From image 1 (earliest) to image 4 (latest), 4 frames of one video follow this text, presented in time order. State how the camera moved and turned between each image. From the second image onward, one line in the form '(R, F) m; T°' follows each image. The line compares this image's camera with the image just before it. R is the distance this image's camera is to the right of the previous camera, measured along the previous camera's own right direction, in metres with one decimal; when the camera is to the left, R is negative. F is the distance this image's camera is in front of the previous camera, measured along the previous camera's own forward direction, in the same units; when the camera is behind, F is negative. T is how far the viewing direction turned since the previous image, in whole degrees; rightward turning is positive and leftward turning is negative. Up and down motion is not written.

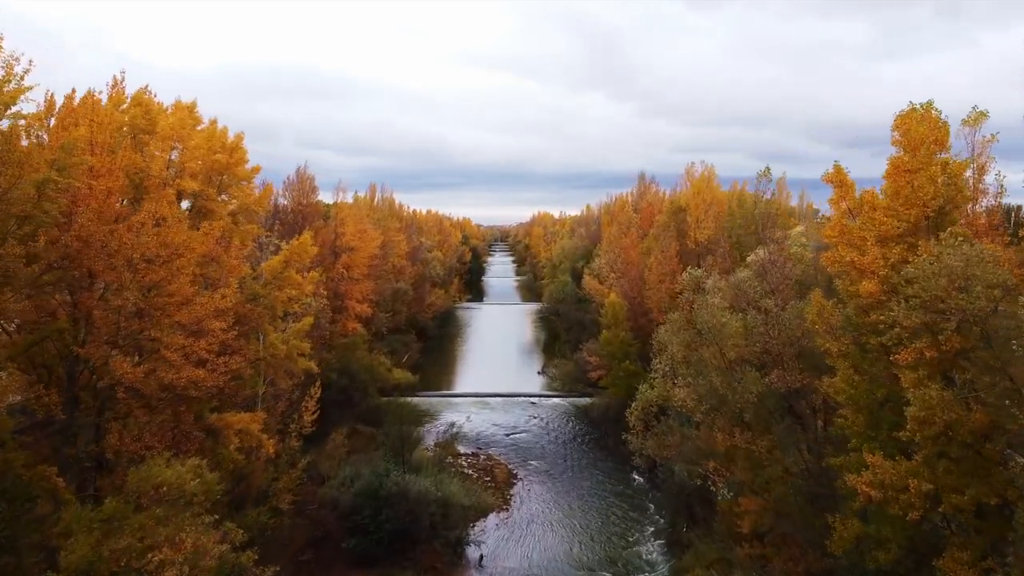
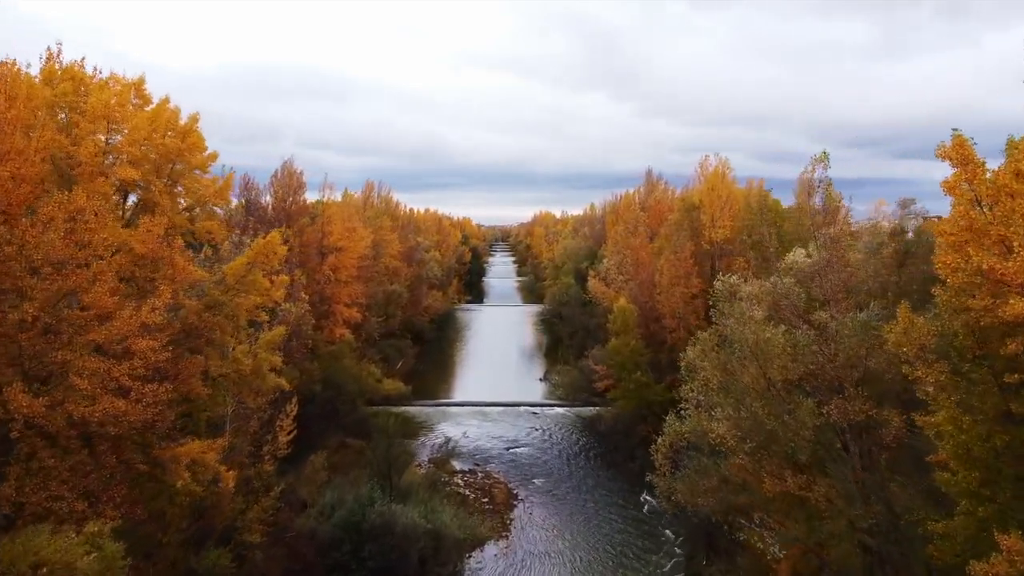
(0.0, +2.1) m; 0°
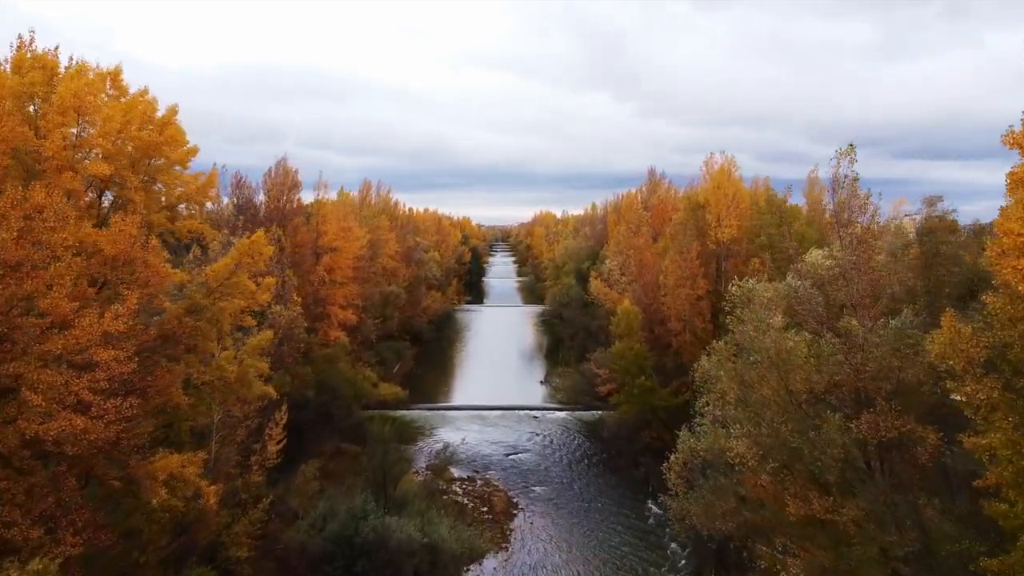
(0.0, +0.8) m; 0°
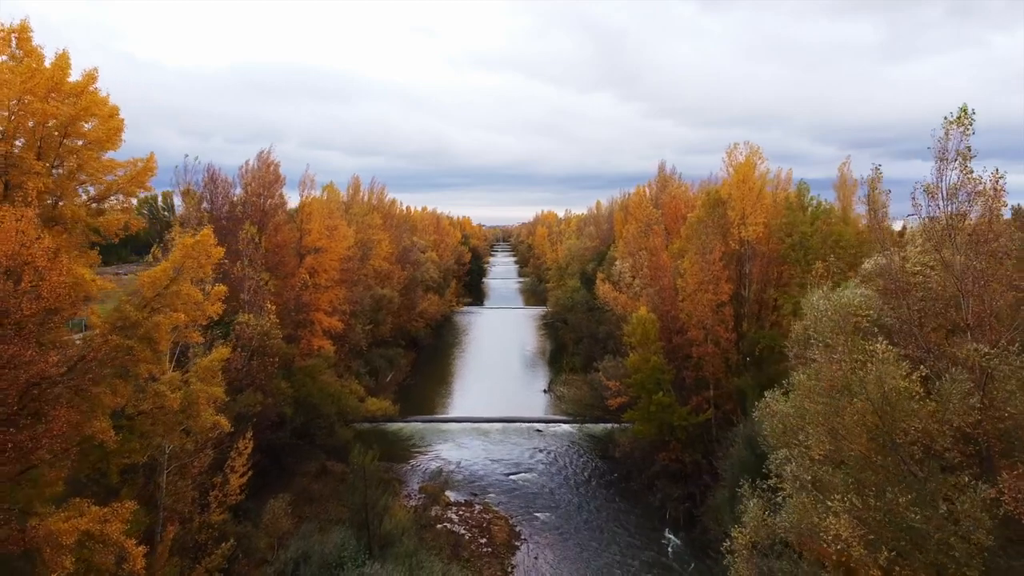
(0.0, +2.4) m; 0°
